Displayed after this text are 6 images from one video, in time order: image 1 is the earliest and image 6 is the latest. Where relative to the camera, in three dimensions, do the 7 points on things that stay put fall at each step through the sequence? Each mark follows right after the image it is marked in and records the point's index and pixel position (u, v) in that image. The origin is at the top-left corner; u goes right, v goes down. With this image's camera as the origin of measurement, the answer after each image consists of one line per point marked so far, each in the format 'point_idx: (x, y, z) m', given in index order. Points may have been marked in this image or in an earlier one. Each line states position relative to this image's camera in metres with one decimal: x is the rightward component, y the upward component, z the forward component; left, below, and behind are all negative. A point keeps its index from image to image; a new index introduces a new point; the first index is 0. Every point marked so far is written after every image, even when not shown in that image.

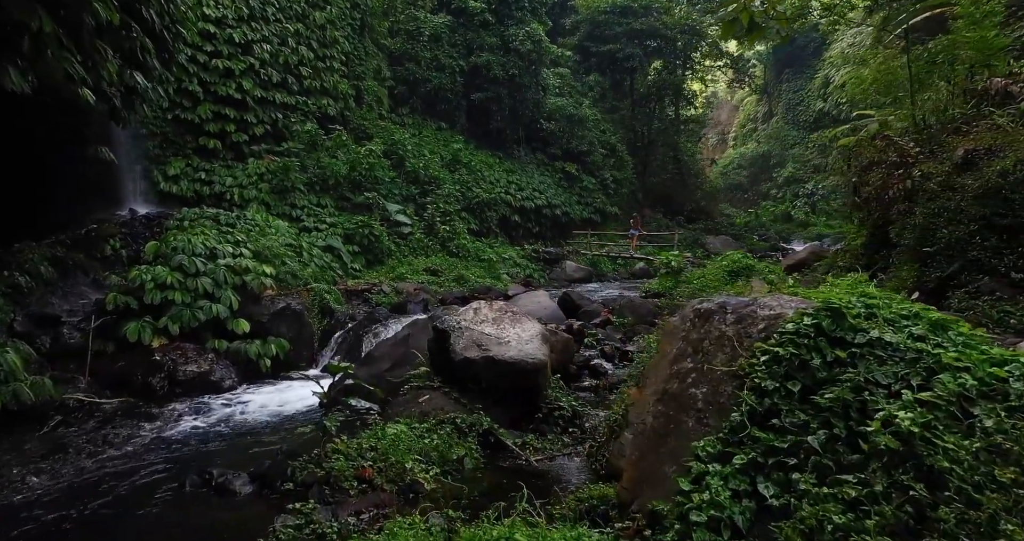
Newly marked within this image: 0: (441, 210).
0: (-1.8, +1.5, +14.4) m
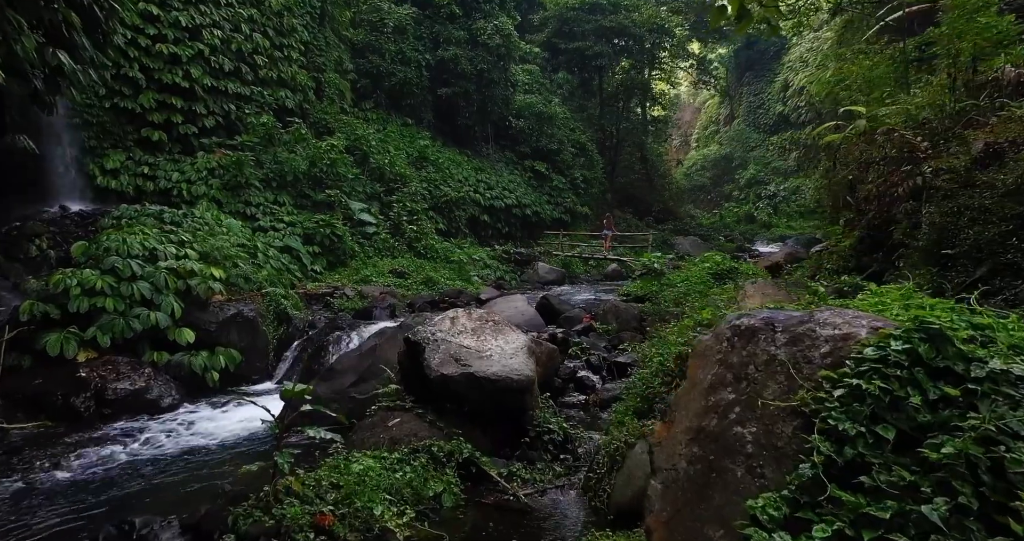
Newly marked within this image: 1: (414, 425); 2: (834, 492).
0: (-2.5, +1.5, +13.8) m
1: (-0.7, -1.1, +4.0) m
2: (+0.9, -0.6, +1.7) m
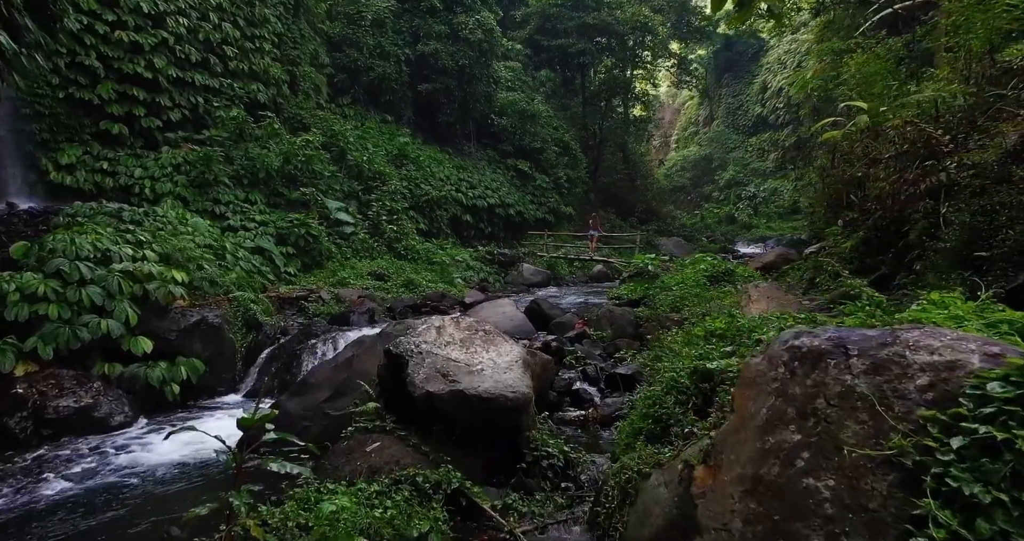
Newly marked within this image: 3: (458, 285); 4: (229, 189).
0: (-2.9, +1.4, +13.2) m
1: (-0.7, -1.1, +3.5) m
2: (+1.0, -0.7, +1.3) m
3: (-1.1, -0.3, +11.9) m
4: (-5.2, +1.5, +10.5) m
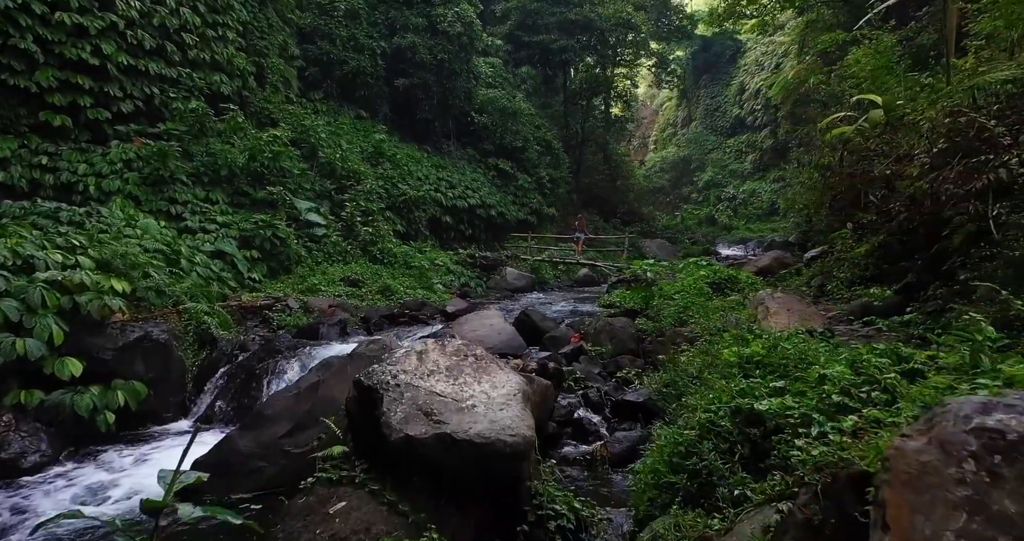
0: (-3.2, +1.3, +12.4) m
1: (-0.7, -1.2, +2.8) m
2: (+1.0, -0.7, +0.6) m
3: (-1.4, -0.4, +11.1) m
4: (-5.4, +1.4, +9.6) m
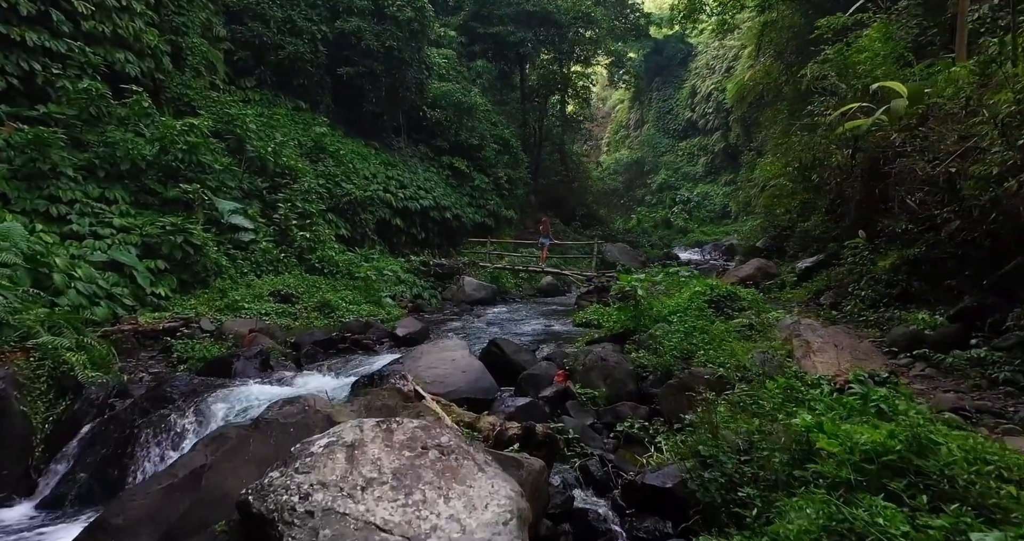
0: (-4.0, +1.1, +10.9) m
1: (-0.7, -1.4, +1.5) m
2: (+1.2, -0.9, -0.5) m
3: (-2.1, -0.6, +9.7) m
4: (-6.0, +1.2, +7.9) m
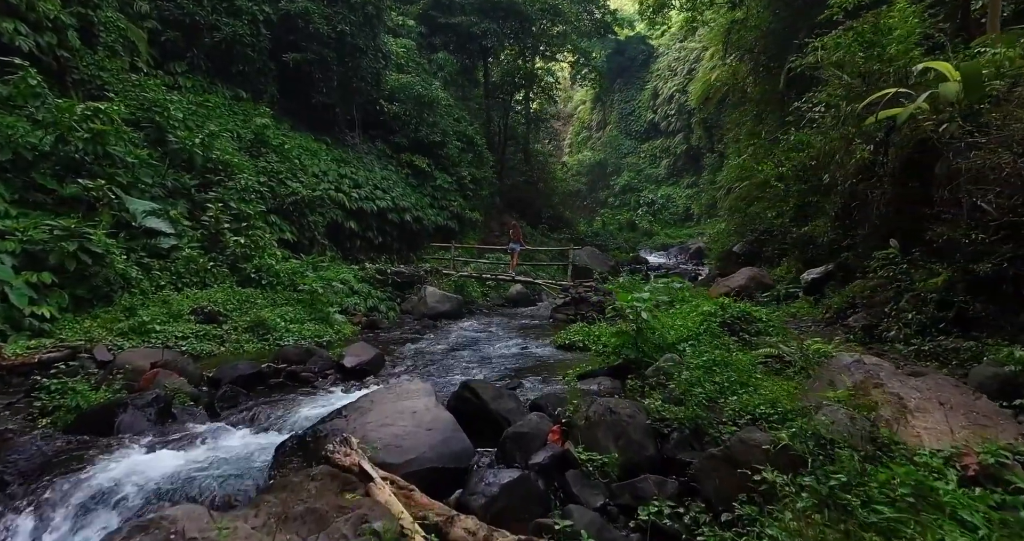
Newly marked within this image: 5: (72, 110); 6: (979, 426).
0: (-4.6, +0.9, +9.4) m
1: (-0.6, -1.5, +0.2) m
2: (+1.4, -1.0, -1.7) m
3: (-2.6, -0.8, +8.3) m
4: (-6.3, +1.0, +6.3) m
5: (-5.8, +2.1, +7.6) m
6: (+2.3, -0.7, +2.8) m
